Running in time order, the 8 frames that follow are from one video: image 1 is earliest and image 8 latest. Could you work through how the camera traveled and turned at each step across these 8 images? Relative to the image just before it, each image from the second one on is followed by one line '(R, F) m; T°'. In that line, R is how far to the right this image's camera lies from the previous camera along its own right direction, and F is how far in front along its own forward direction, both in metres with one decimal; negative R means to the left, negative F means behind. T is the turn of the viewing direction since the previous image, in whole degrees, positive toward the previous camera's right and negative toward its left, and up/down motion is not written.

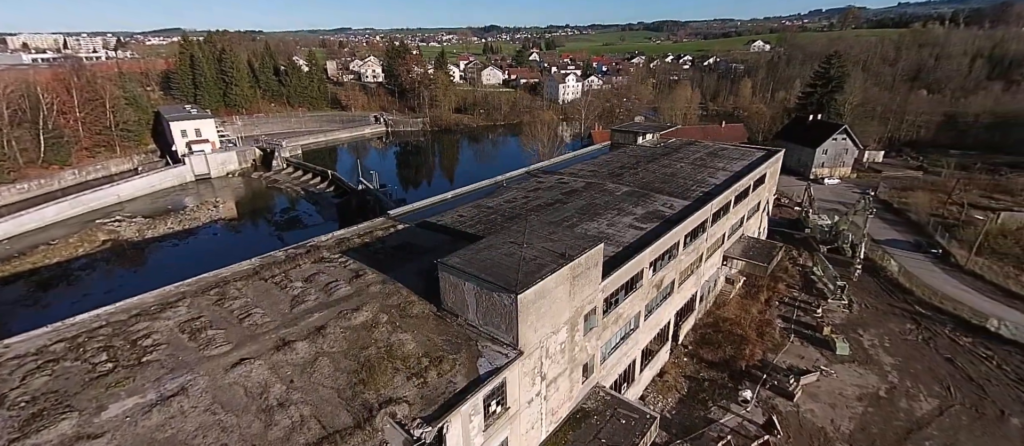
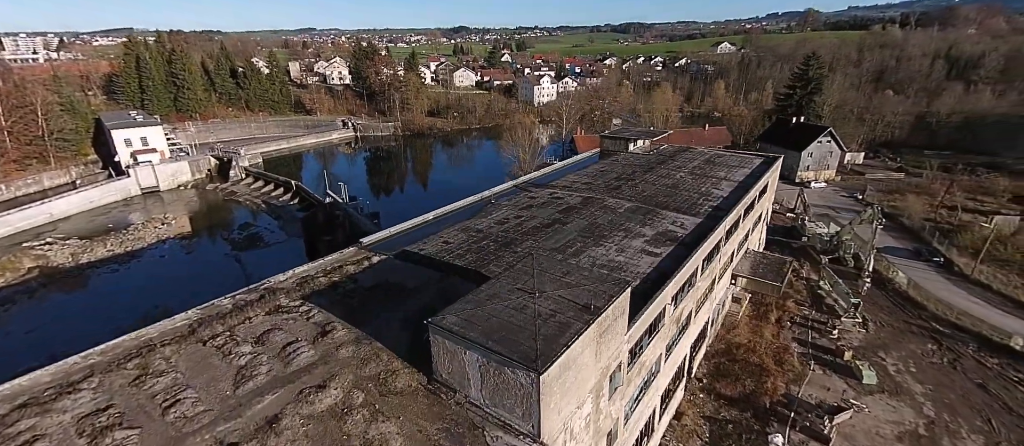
(-0.5, +1.6) m; +3°
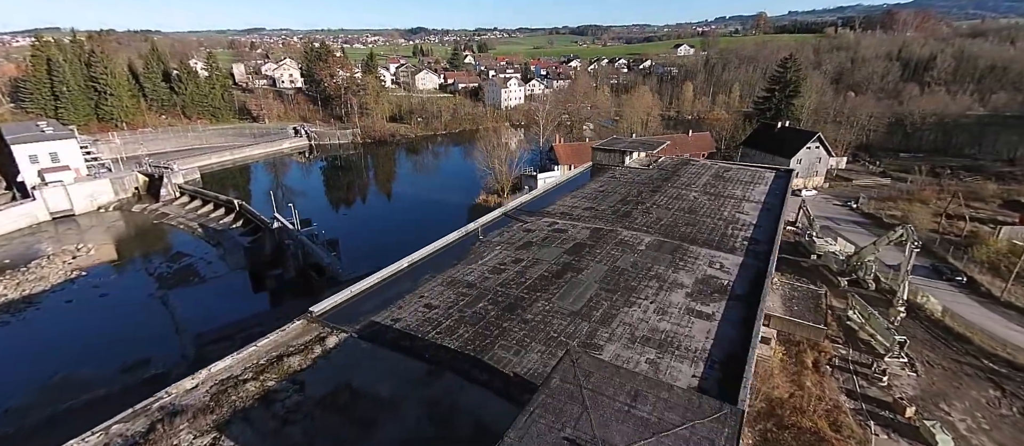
(-0.7, +2.6) m; +5°
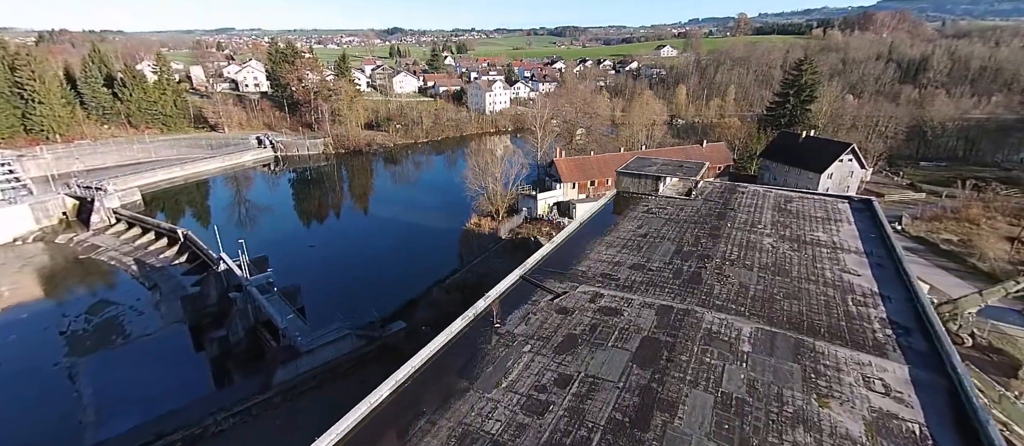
(-0.8, +3.6) m; +2°
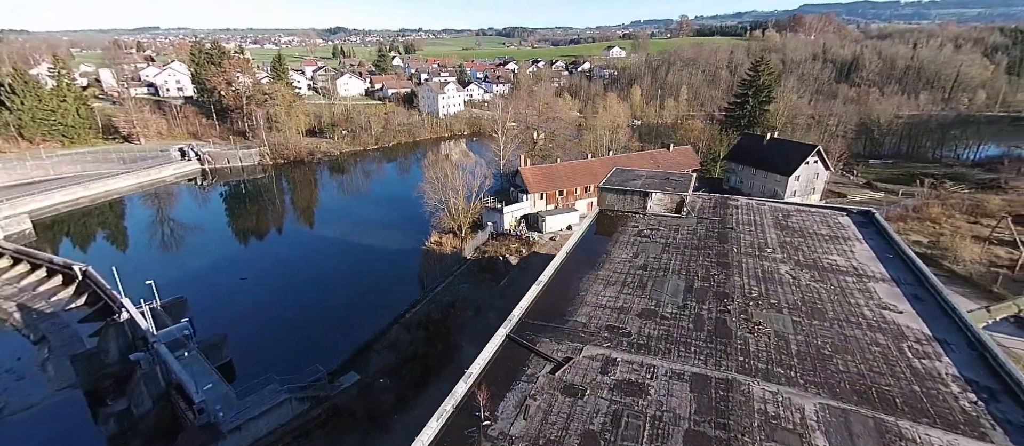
(-0.4, +2.0) m; +6°
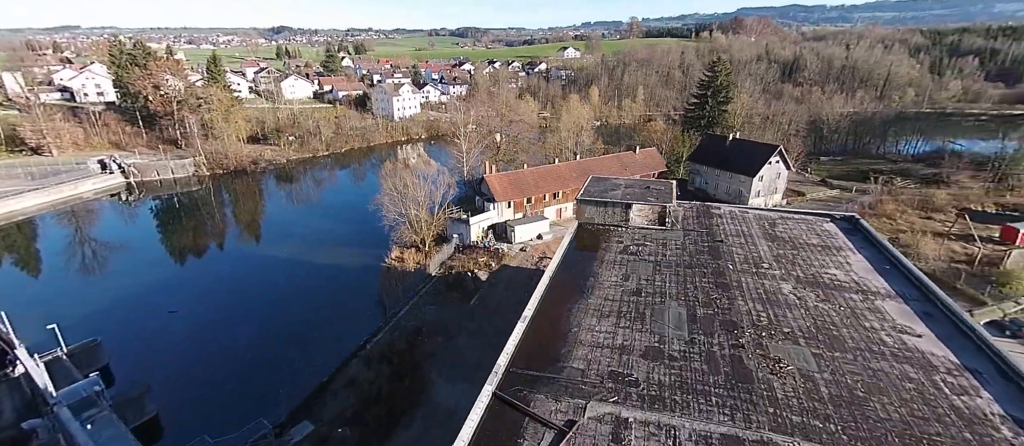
(-0.3, +1.2) m; +5°
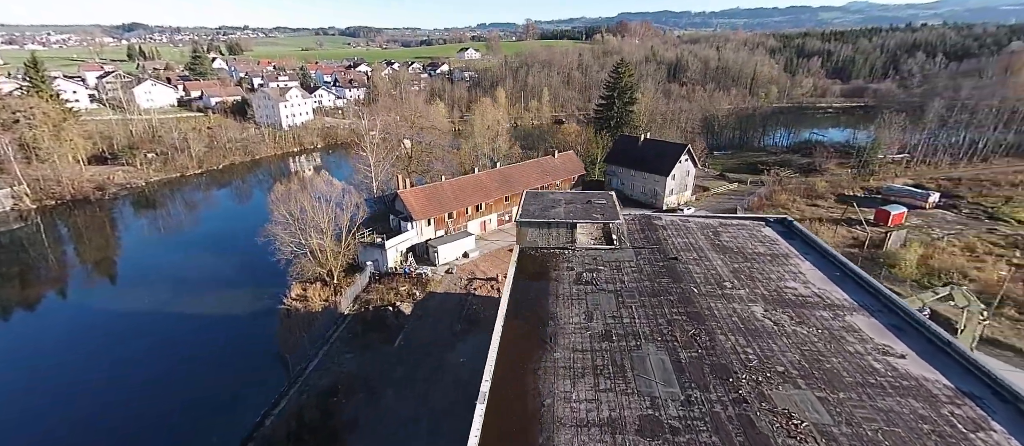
(-0.4, +1.7) m; +12°
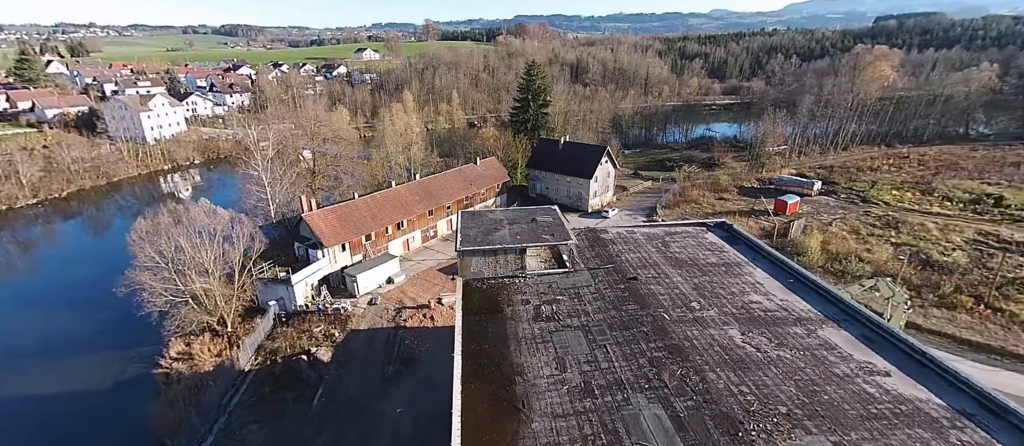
(-0.5, +1.4) m; +11°
